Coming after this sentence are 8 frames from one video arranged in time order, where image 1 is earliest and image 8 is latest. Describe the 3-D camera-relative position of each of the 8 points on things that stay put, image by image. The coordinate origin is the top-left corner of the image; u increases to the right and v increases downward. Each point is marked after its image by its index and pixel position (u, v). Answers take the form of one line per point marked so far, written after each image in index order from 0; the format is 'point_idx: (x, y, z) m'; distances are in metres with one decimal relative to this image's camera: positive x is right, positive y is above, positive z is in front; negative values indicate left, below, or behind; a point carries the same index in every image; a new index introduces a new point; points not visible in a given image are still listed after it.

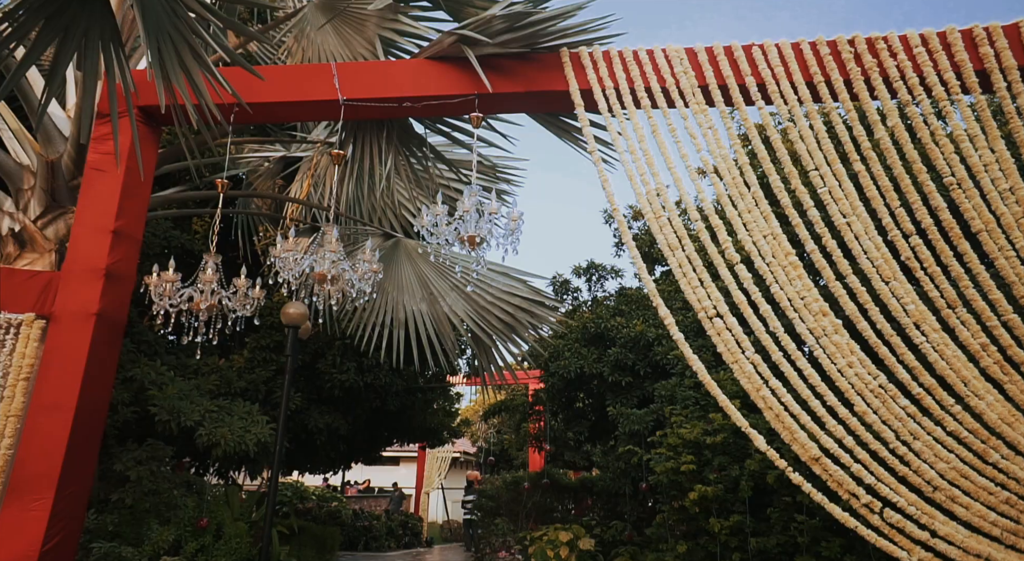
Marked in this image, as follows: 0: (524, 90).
0: (+0.1, +0.8, +2.8) m
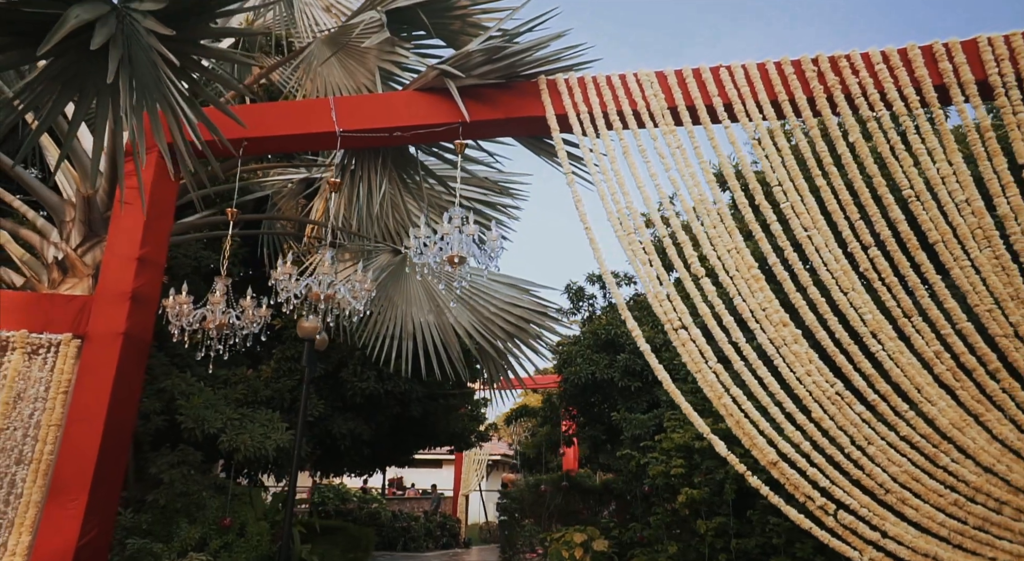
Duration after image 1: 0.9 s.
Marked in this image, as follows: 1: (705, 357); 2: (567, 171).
0: (0.0, +0.7, +3.0) m
1: (+0.7, -0.3, +2.6) m
2: (+0.2, +0.5, +2.9) m
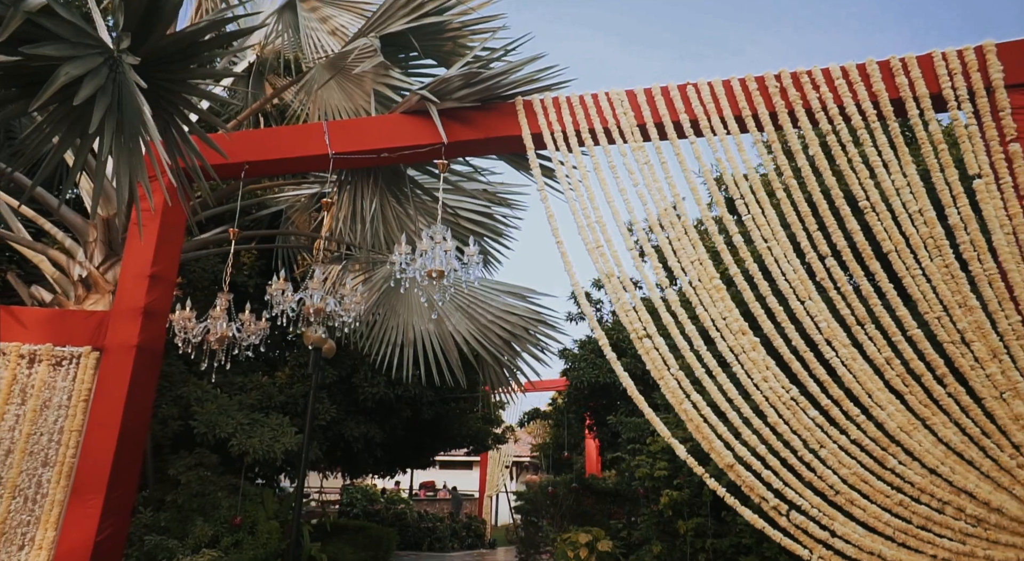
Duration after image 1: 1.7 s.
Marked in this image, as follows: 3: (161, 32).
0: (-0.1, +0.7, +3.2) m
1: (+0.6, -0.3, +2.7) m
2: (+0.1, +0.4, +3.1) m
3: (-1.2, +0.8, +2.4) m
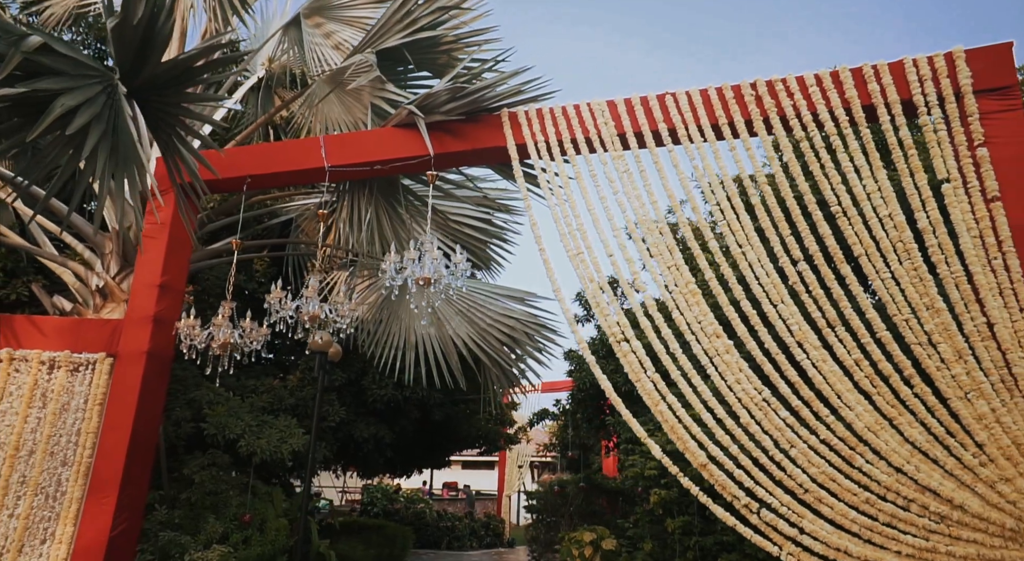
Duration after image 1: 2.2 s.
0: (-0.2, +0.6, +3.3) m
1: (+0.5, -0.3, +2.8) m
2: (+0.1, +0.4, +3.2) m
3: (-1.3, +0.8, +2.5) m
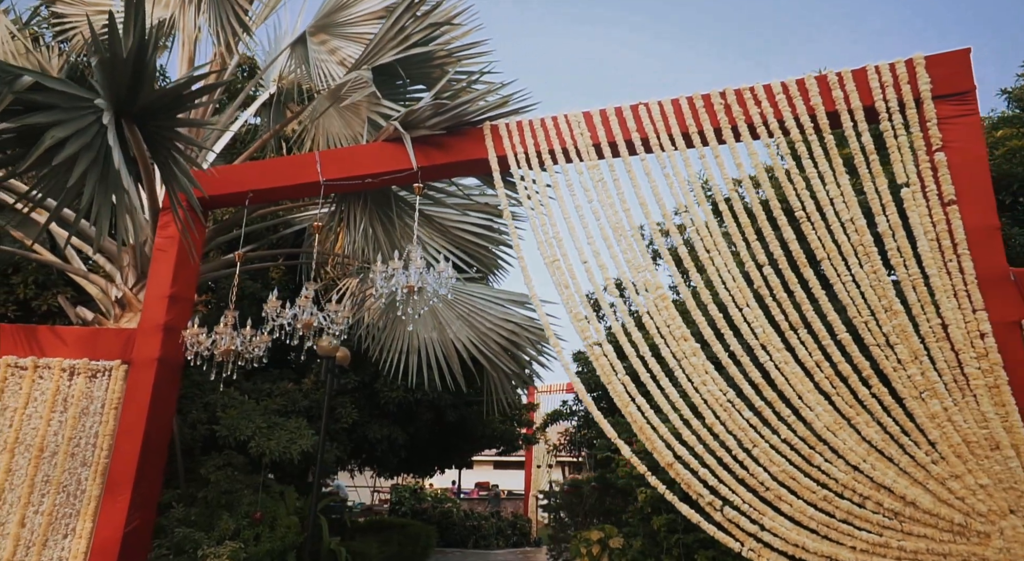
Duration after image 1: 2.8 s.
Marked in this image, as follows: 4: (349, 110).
0: (-0.3, +0.6, +3.5) m
1: (+0.4, -0.4, +2.9) m
2: (0.0, +0.3, +3.3) m
3: (-1.4, +0.7, +2.8) m
4: (-1.0, +1.1, +4.3) m
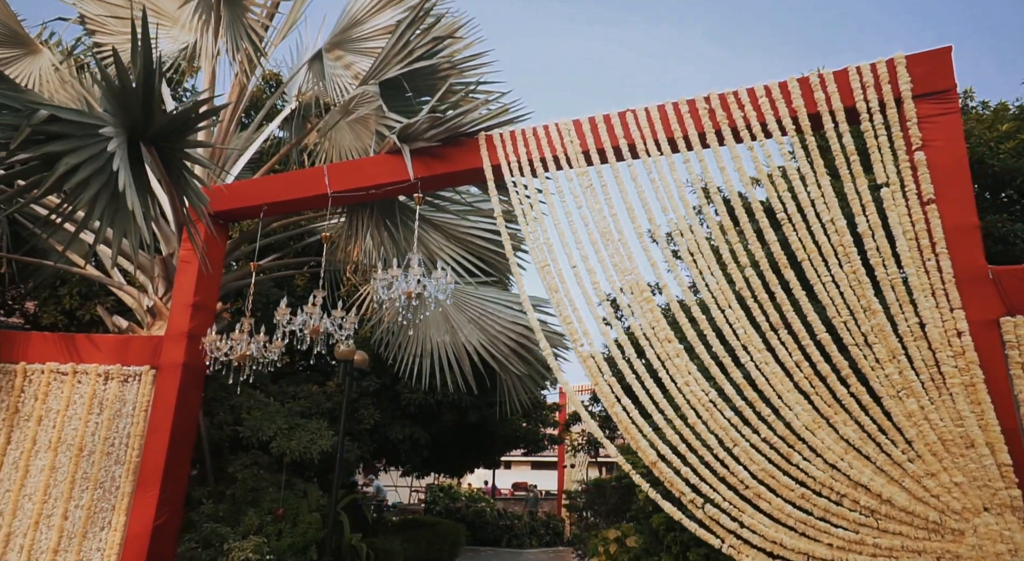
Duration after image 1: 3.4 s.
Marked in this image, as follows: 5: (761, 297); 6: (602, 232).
0: (-0.3, +0.6, +3.6) m
1: (+0.4, -0.4, +3.0) m
2: (-0.1, +0.3, +3.4) m
3: (-1.5, +0.7, +3.0) m
4: (-1.0, +1.0, +4.5) m
5: (+1.0, -0.1, +2.8) m
6: (+0.4, +0.2, +3.2) m
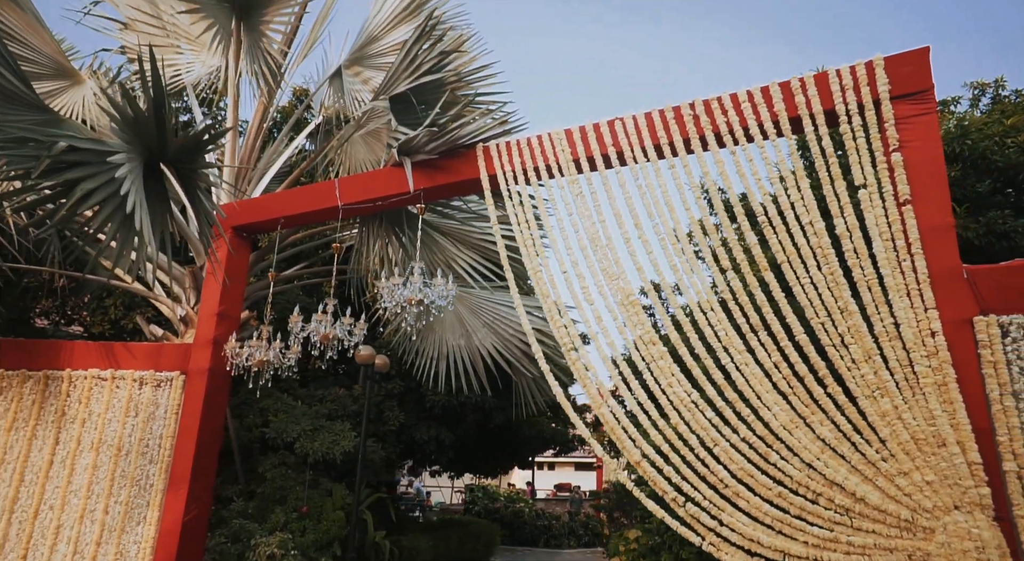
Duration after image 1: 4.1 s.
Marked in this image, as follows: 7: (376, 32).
0: (-0.3, +0.5, +3.7) m
1: (+0.3, -0.4, +3.1) m
2: (-0.1, +0.3, +3.6) m
3: (-1.6, +0.6, +3.2) m
4: (-0.9, +1.0, +4.7) m
5: (+1.0, -0.1, +2.9) m
6: (+0.4, +0.2, +3.3) m
7: (-1.0, +1.8, +5.2) m
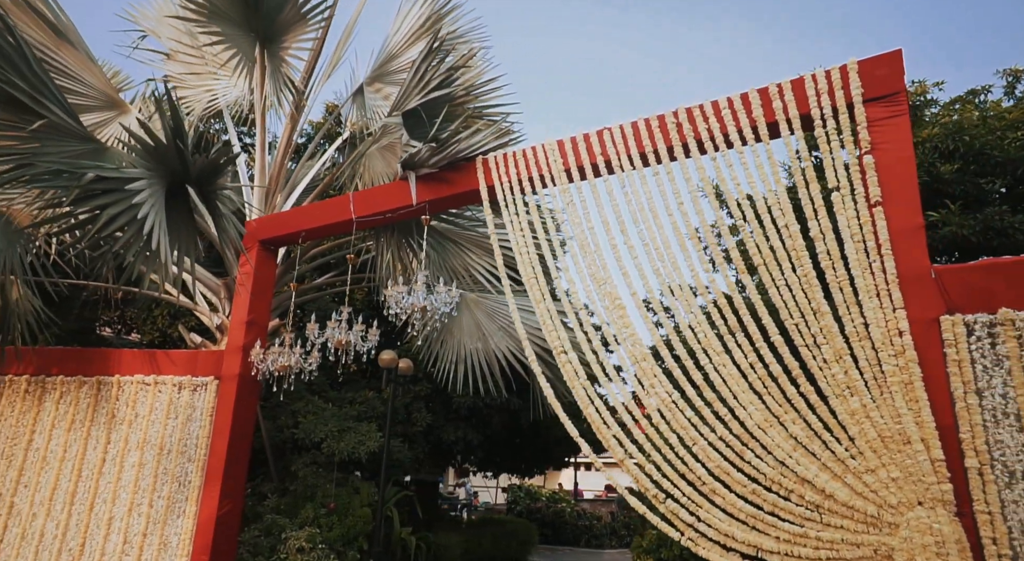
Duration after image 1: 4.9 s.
0: (-0.3, +0.5, +3.9) m
1: (+0.3, -0.4, +3.2) m
2: (-0.1, +0.3, +3.7) m
3: (-1.6, +0.6, +3.5) m
4: (-0.9, +0.9, +4.9) m
5: (+0.9, -0.1, +3.0) m
6: (+0.3, +0.2, +3.4) m
7: (-0.9, +1.8, +5.4) m
